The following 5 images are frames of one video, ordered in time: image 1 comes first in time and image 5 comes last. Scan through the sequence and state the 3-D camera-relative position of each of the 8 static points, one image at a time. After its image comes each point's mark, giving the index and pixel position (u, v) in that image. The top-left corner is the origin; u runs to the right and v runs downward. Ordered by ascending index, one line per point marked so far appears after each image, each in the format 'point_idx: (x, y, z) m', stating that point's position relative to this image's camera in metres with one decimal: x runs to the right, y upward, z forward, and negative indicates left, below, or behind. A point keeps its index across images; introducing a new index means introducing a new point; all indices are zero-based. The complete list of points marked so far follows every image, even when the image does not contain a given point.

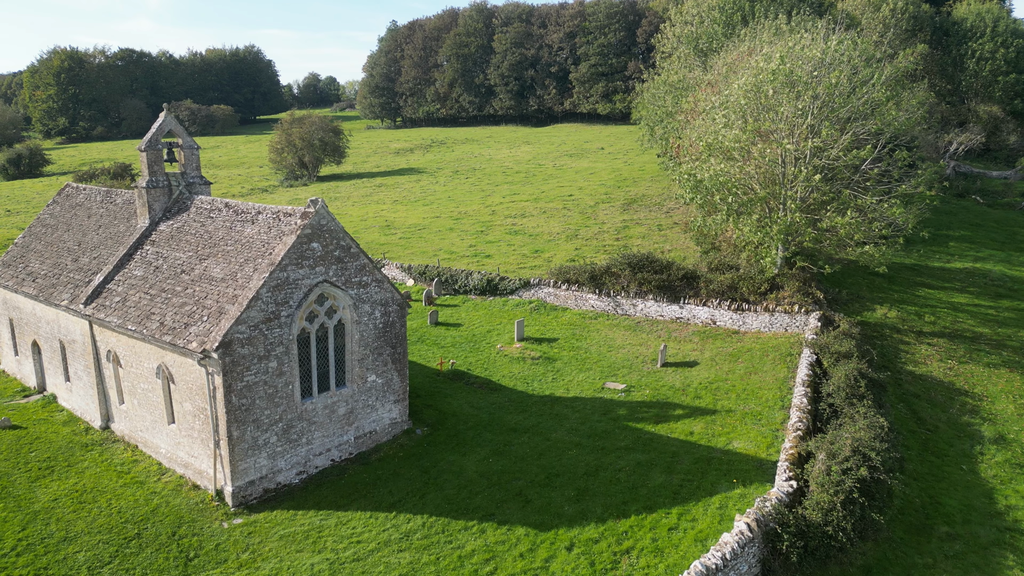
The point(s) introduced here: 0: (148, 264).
0: (-10.6, +0.7, +17.9) m
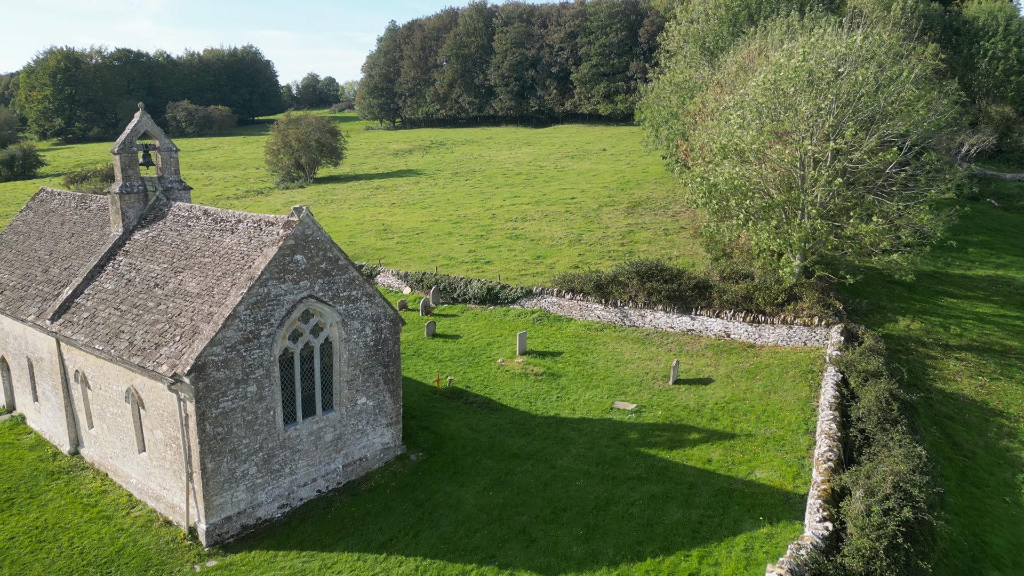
0: (-10.5, +0.3, +16.4) m
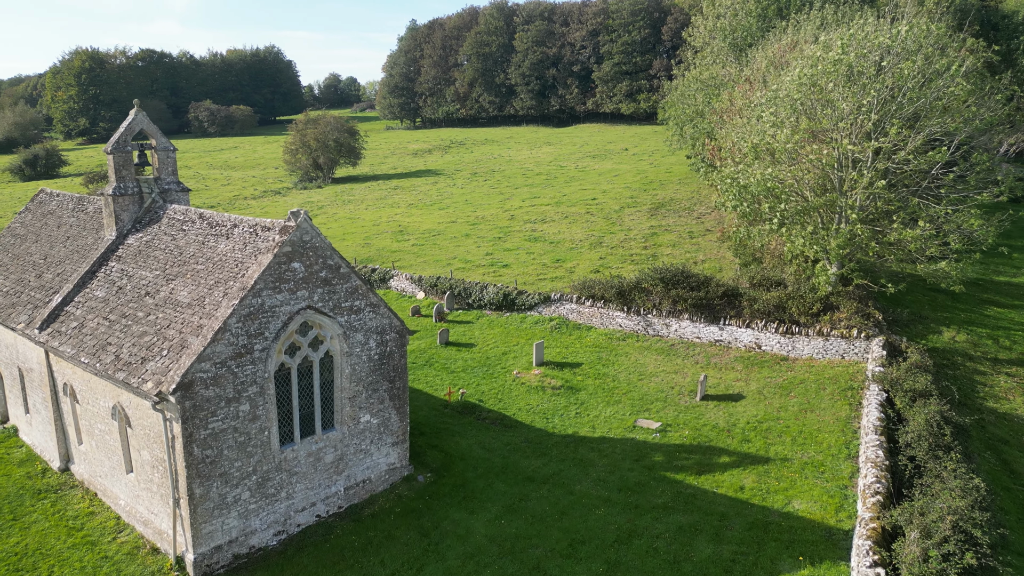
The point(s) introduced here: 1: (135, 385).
0: (-10.1, +0.1, +15.4) m
1: (-7.9, -2.1, +12.7) m
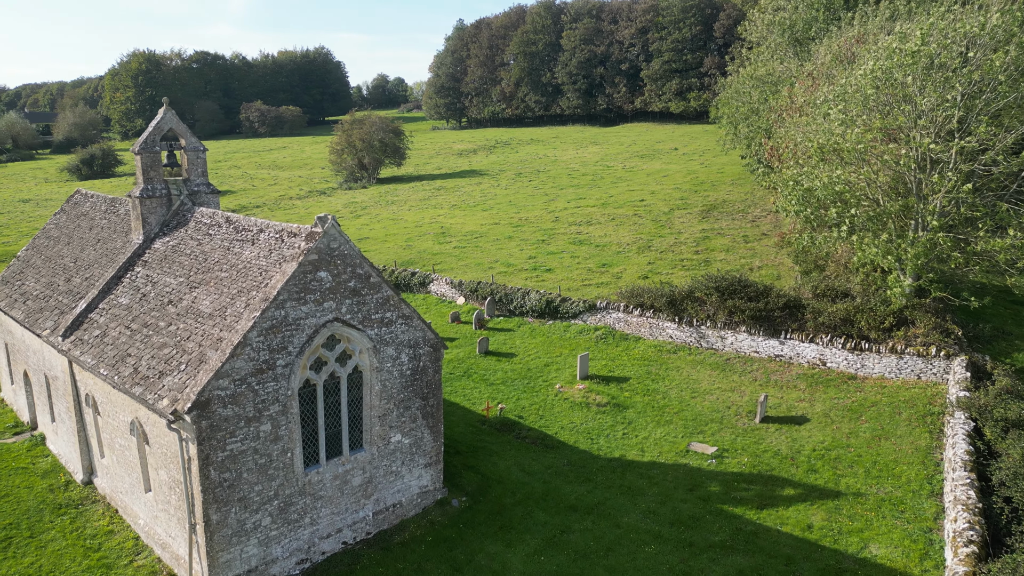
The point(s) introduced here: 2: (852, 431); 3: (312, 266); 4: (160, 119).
0: (-9.1, 0.0, +14.7) m
1: (-7.1, -2.3, +11.9) m
2: (+10.9, -4.6, +19.6) m
3: (-4.2, +0.5, +12.6) m
4: (-9.5, +4.5, +16.3) m
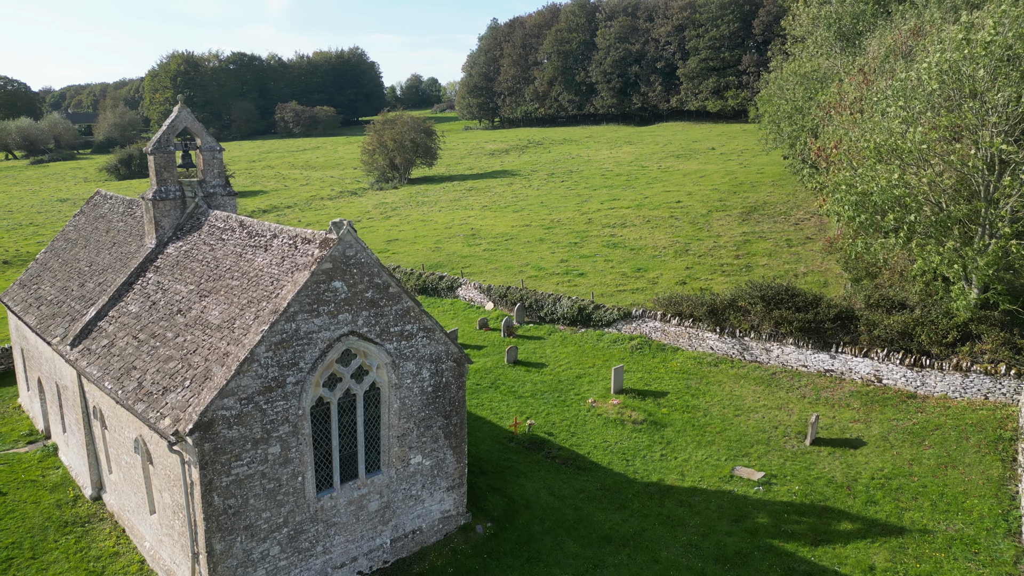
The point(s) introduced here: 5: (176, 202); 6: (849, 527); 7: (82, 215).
0: (-8.4, -0.2, +14.0) m
1: (-6.6, -2.4, +11.1) m
2: (+11.8, -5.0, +17.9) m
3: (-3.6, +0.2, +11.7) m
4: (-8.7, +4.4, +15.6) m
5: (-8.6, +2.2, +15.5) m
6: (+8.5, -6.0, +15.2) m
7: (-13.9, +2.4, +19.7) m
